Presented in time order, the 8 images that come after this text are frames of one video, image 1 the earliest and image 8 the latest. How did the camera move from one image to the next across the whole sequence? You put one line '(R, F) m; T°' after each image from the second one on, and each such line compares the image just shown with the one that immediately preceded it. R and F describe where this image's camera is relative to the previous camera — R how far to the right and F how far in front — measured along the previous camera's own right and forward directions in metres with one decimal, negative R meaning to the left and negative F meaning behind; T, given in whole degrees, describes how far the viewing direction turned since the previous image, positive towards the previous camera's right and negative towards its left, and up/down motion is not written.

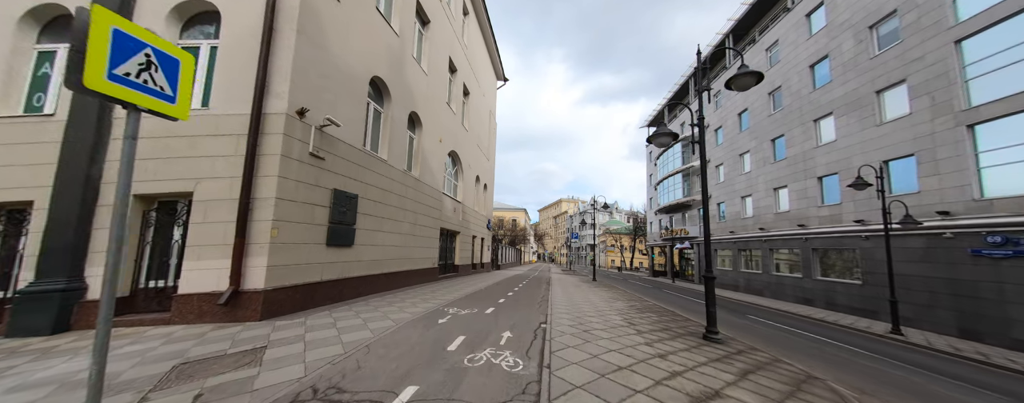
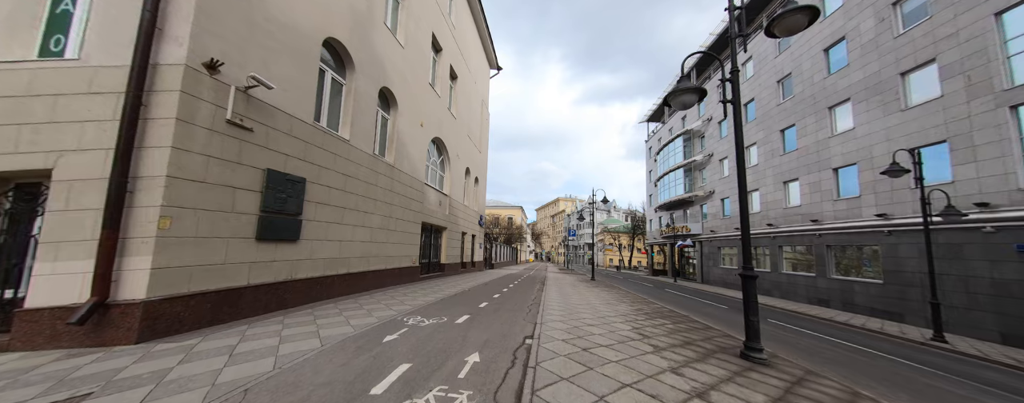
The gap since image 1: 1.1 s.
(+0.3, +1.3) m; 0°
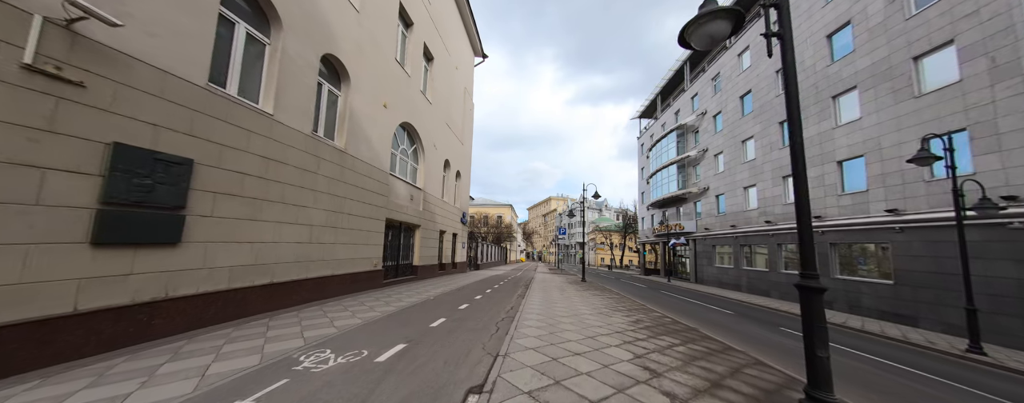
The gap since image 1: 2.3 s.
(+0.5, +1.4) m; +1°
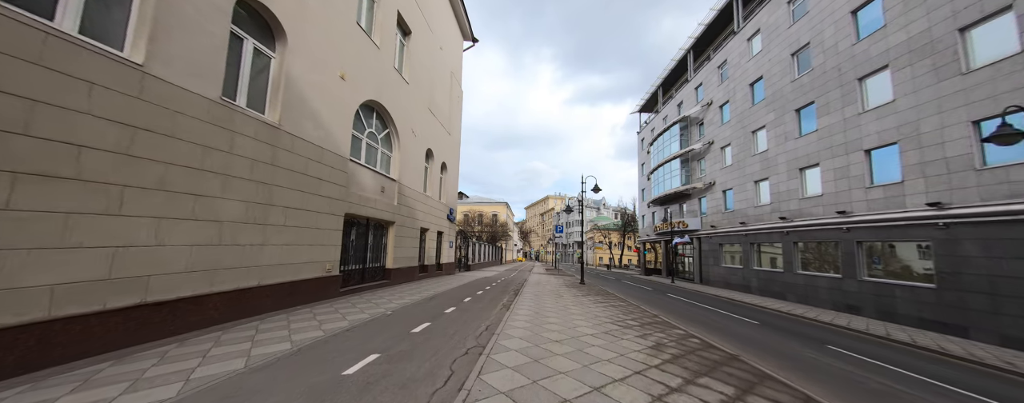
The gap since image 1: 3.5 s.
(+0.4, +1.6) m; 0°
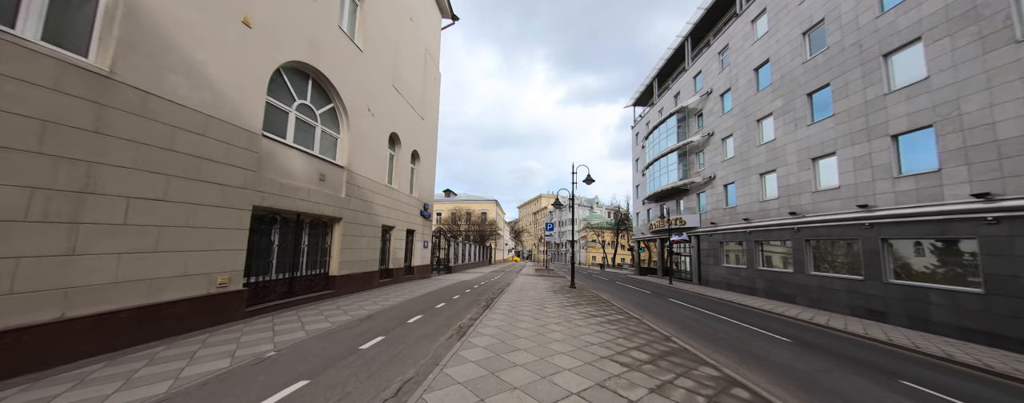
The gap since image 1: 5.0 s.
(+0.6, +1.9) m; +1°
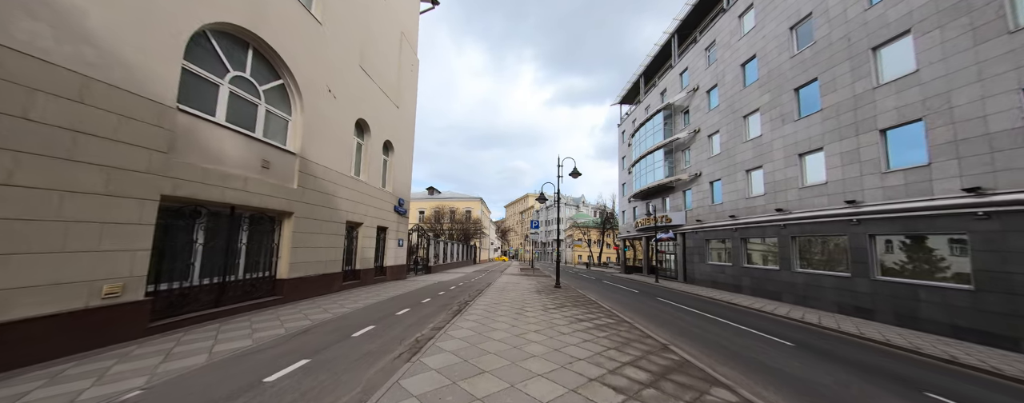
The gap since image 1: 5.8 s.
(+0.2, +0.9) m; +3°
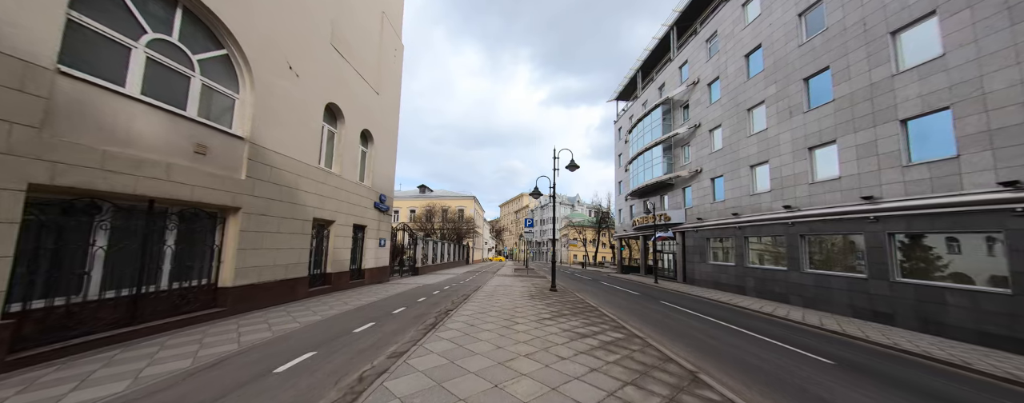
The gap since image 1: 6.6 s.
(+0.1, +1.1) m; +1°
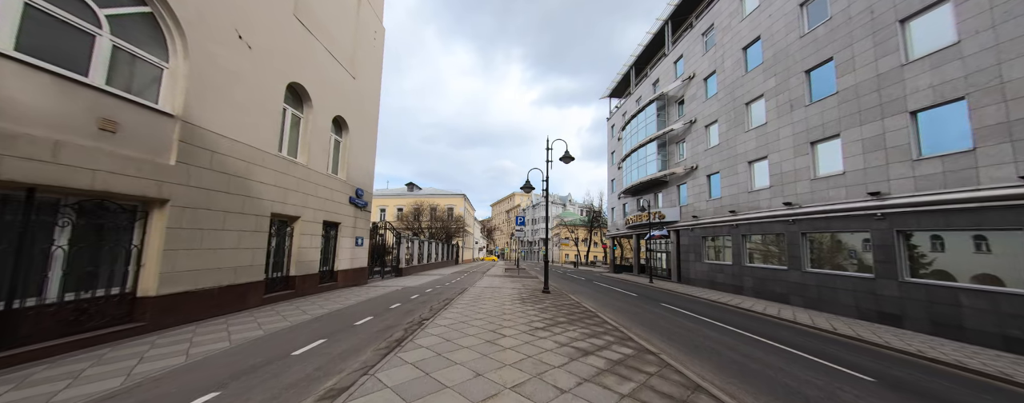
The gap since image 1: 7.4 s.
(+0.1, +0.9) m; +2°
